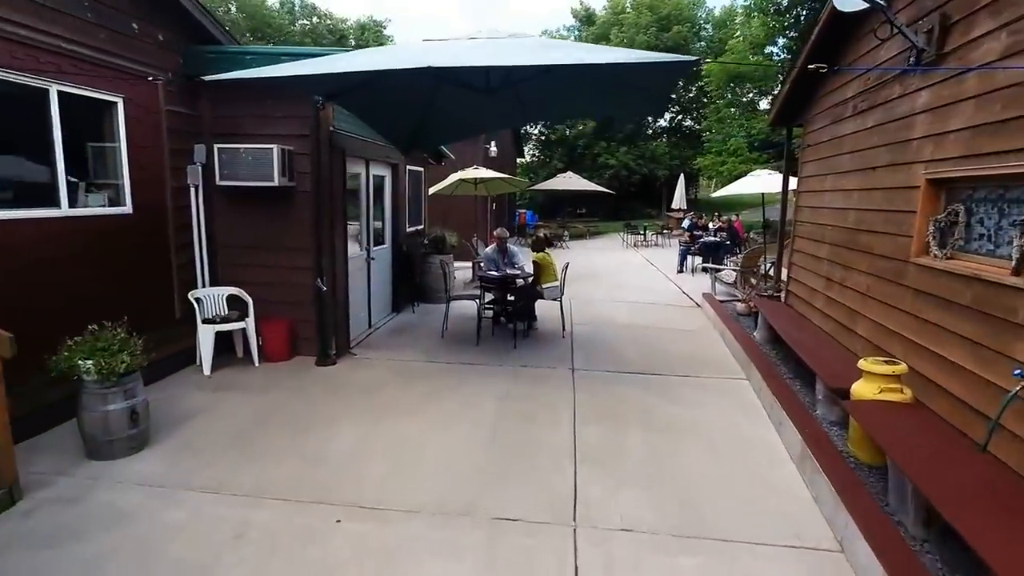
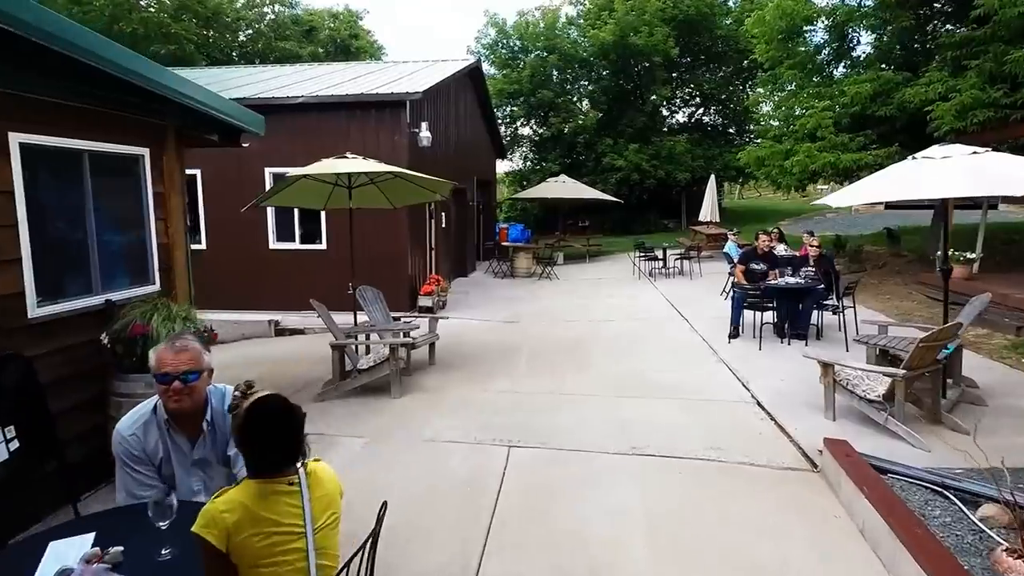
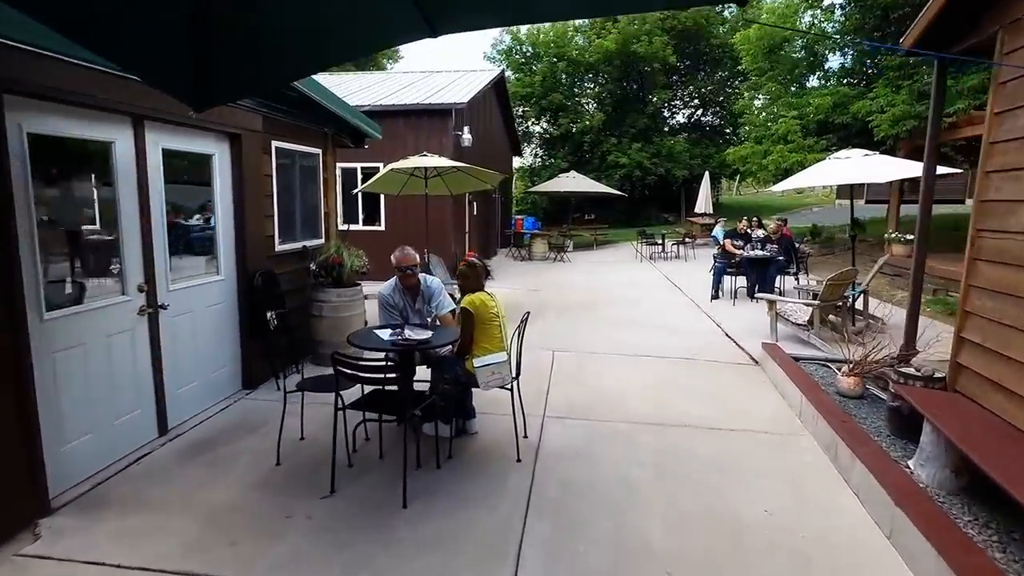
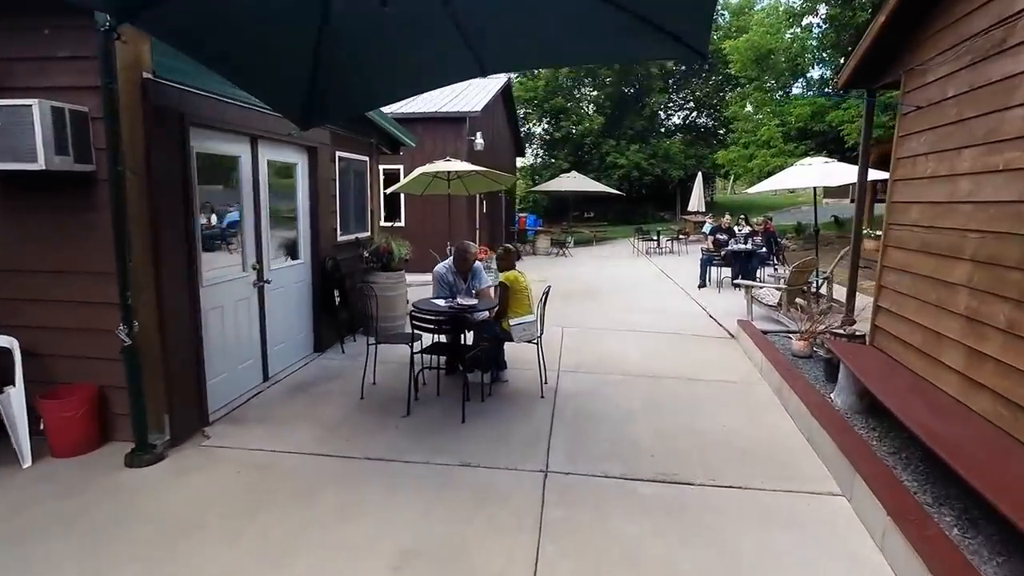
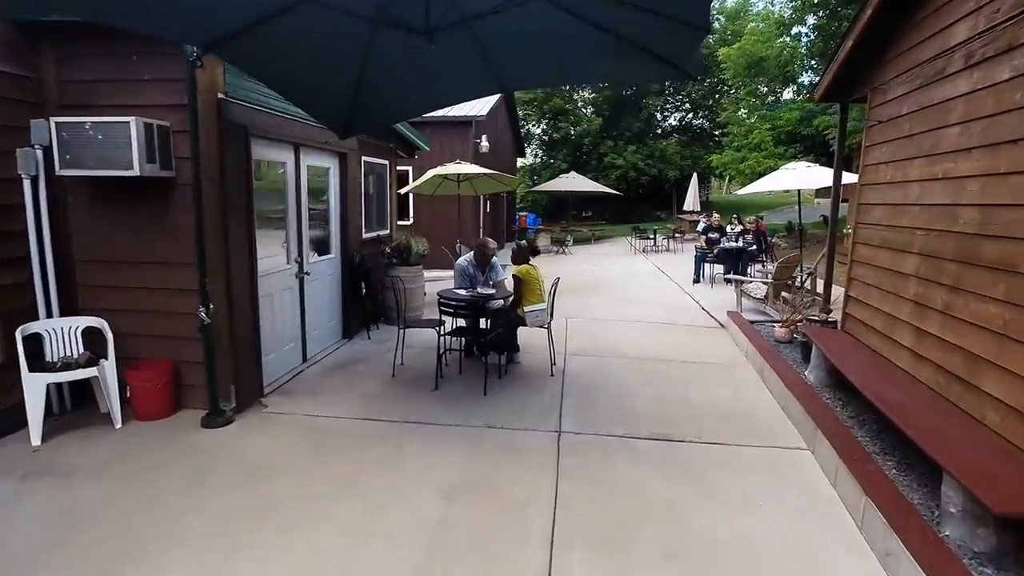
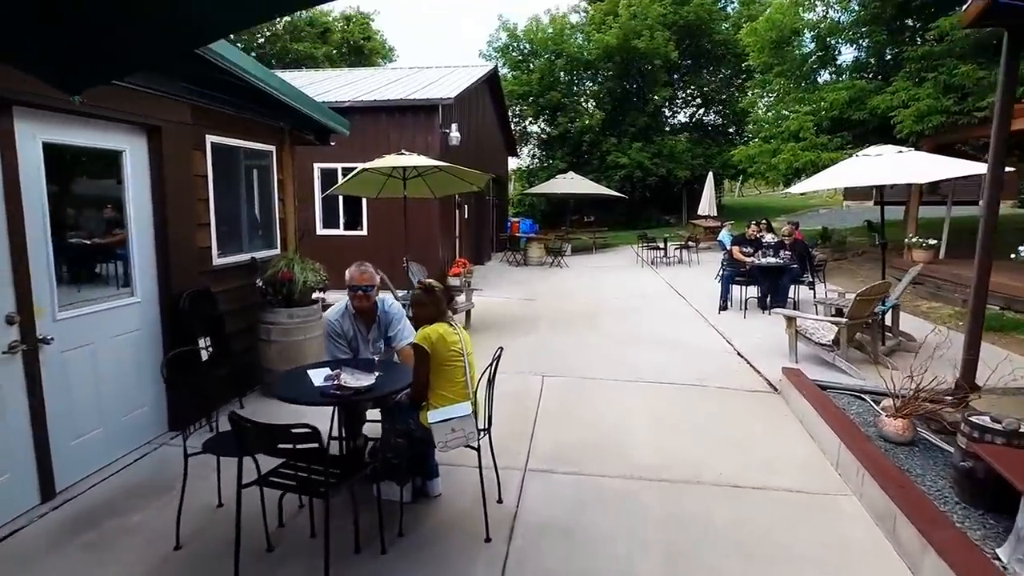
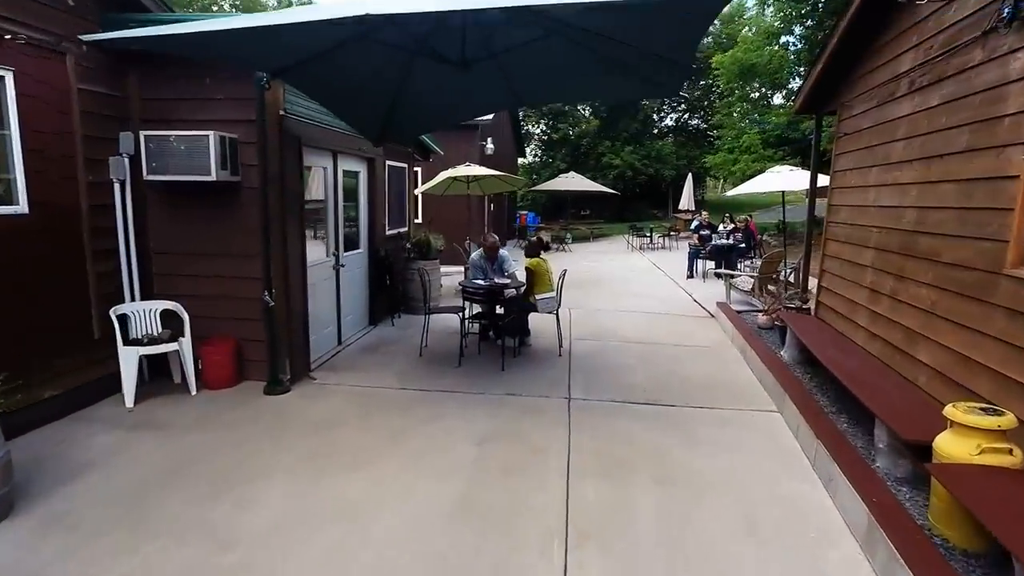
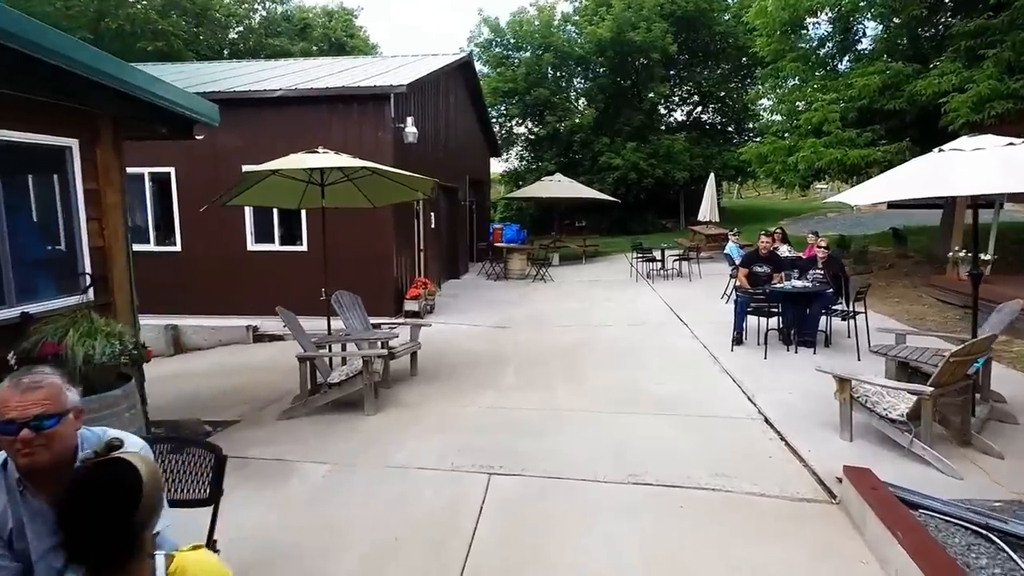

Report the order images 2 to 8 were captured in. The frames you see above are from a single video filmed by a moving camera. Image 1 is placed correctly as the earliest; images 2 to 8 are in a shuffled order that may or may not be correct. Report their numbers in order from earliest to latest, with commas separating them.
7, 5, 4, 3, 6, 2, 8
